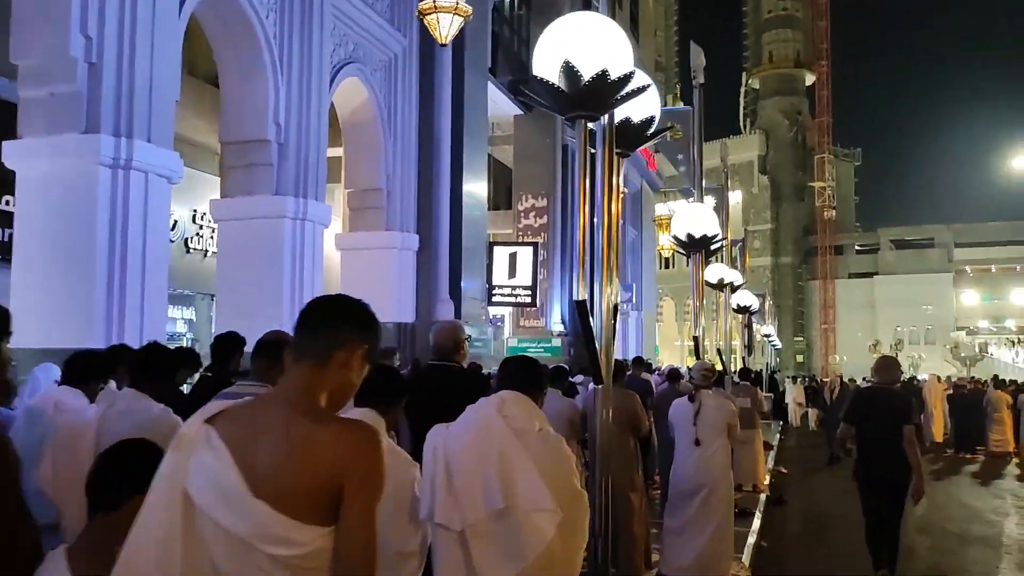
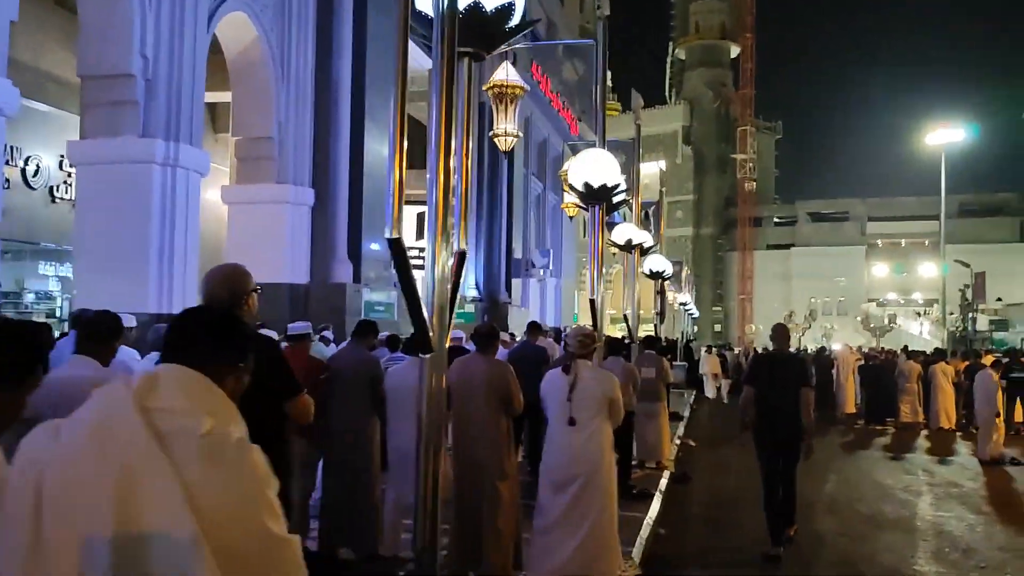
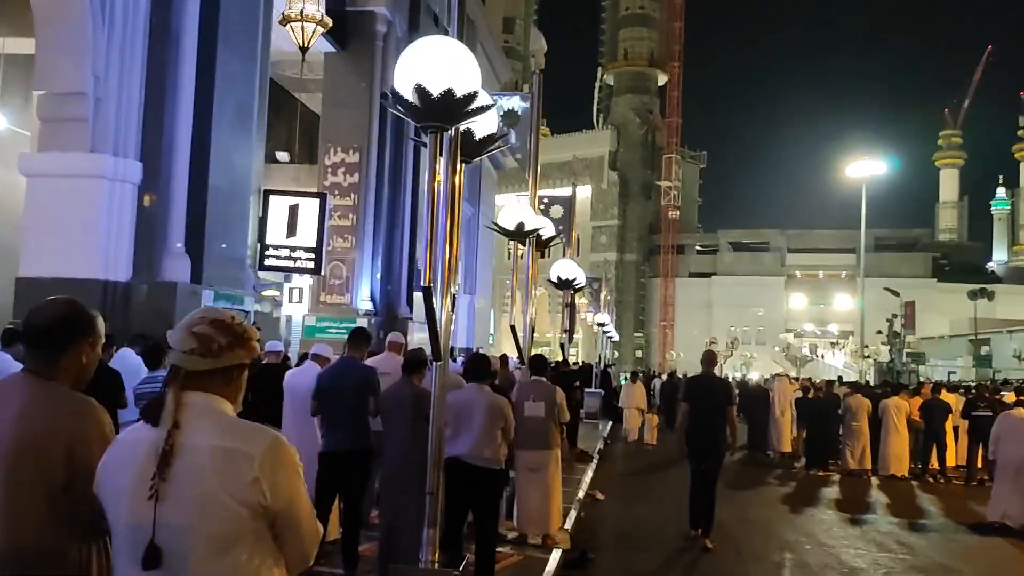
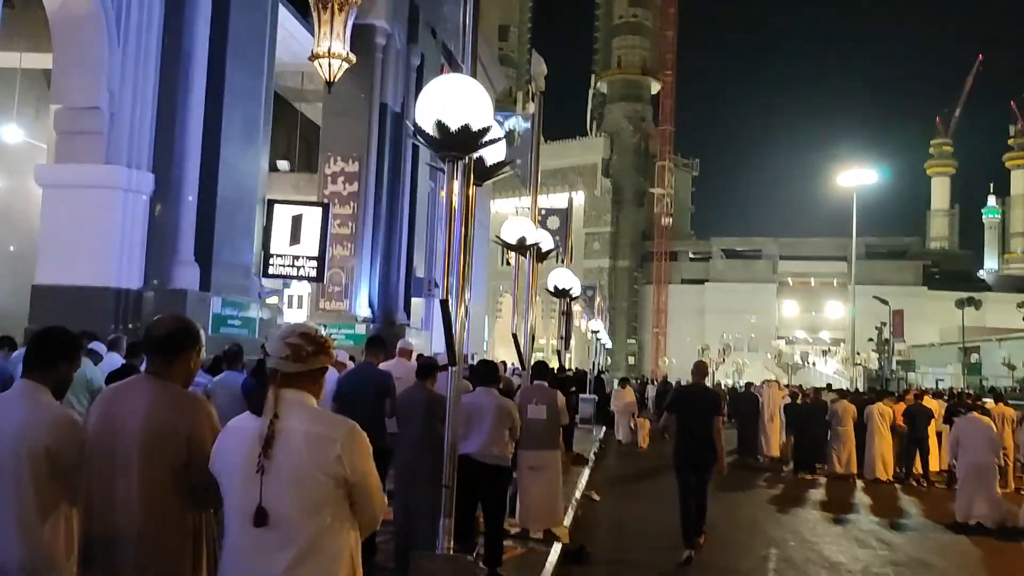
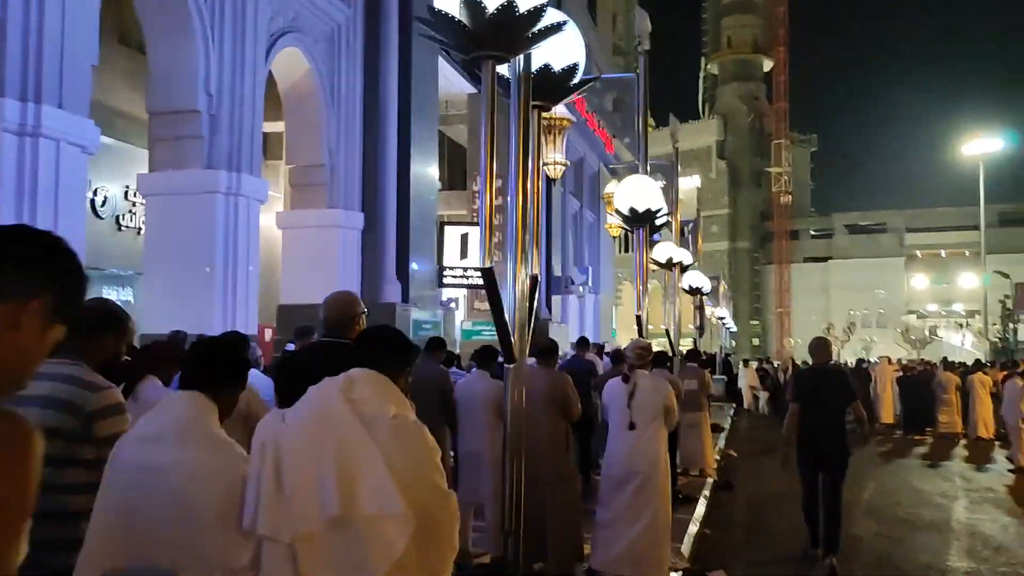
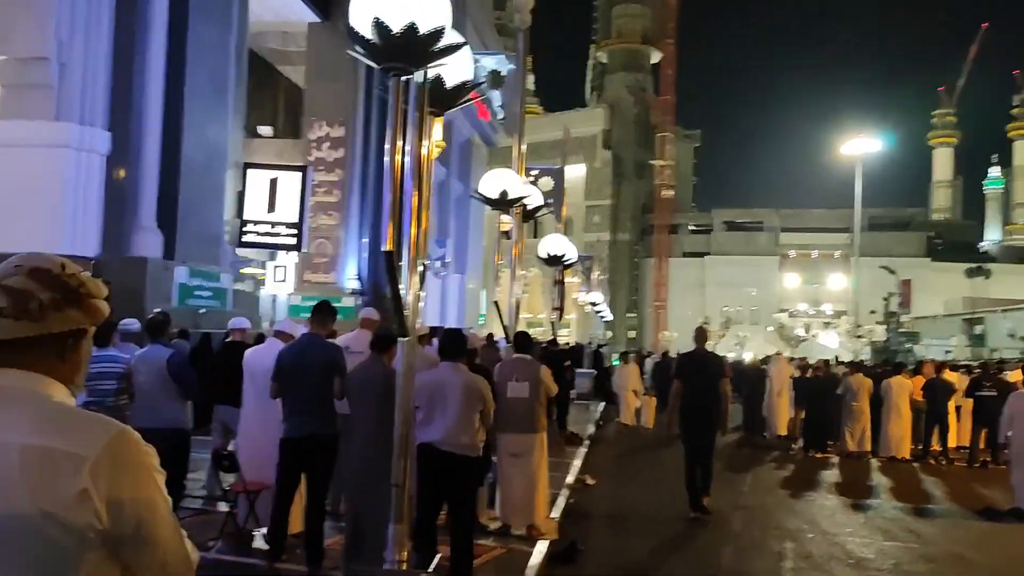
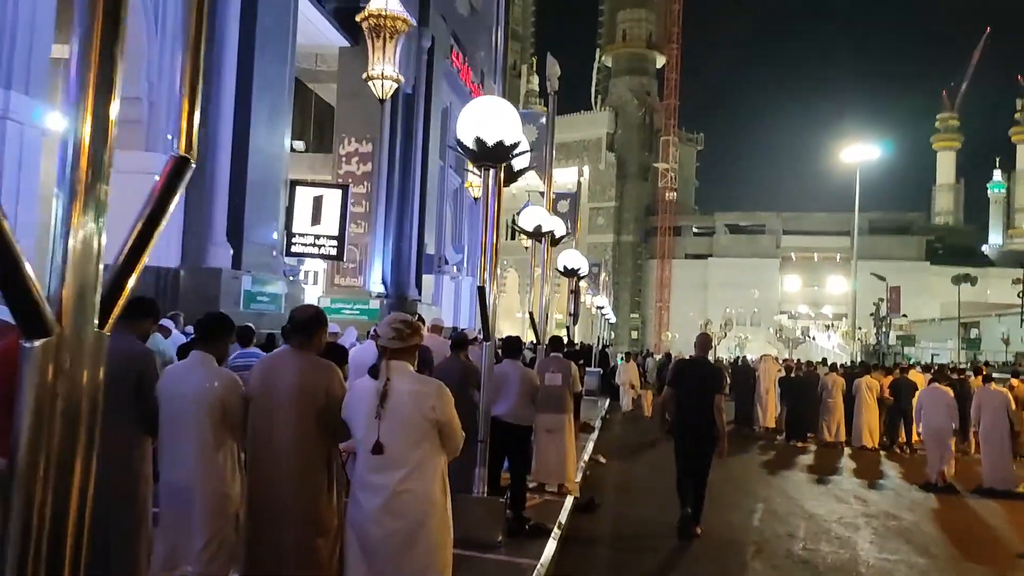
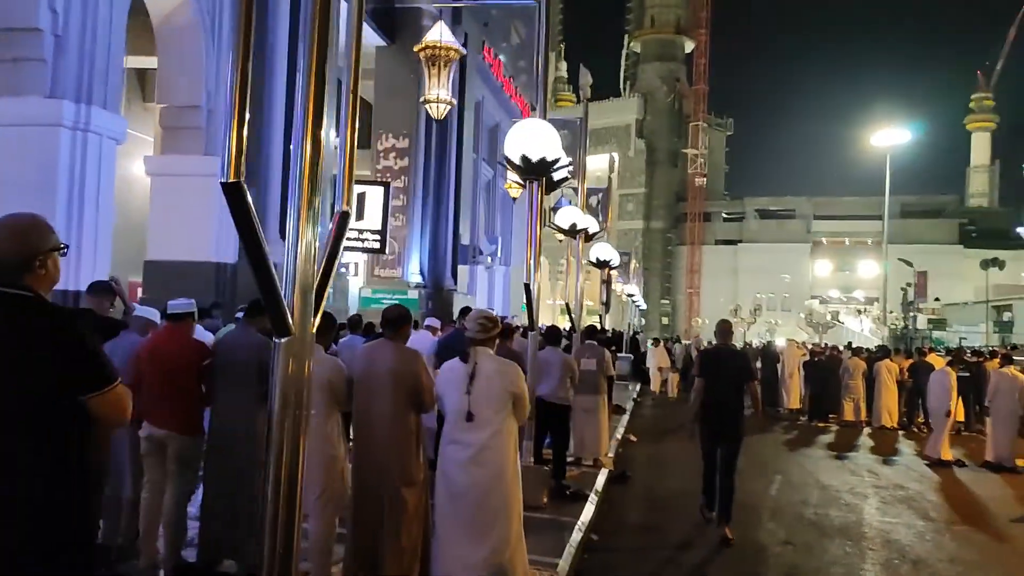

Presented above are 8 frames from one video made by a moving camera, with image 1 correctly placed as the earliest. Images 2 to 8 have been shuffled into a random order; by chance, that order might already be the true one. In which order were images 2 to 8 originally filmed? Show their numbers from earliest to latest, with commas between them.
5, 2, 8, 7, 4, 3, 6
